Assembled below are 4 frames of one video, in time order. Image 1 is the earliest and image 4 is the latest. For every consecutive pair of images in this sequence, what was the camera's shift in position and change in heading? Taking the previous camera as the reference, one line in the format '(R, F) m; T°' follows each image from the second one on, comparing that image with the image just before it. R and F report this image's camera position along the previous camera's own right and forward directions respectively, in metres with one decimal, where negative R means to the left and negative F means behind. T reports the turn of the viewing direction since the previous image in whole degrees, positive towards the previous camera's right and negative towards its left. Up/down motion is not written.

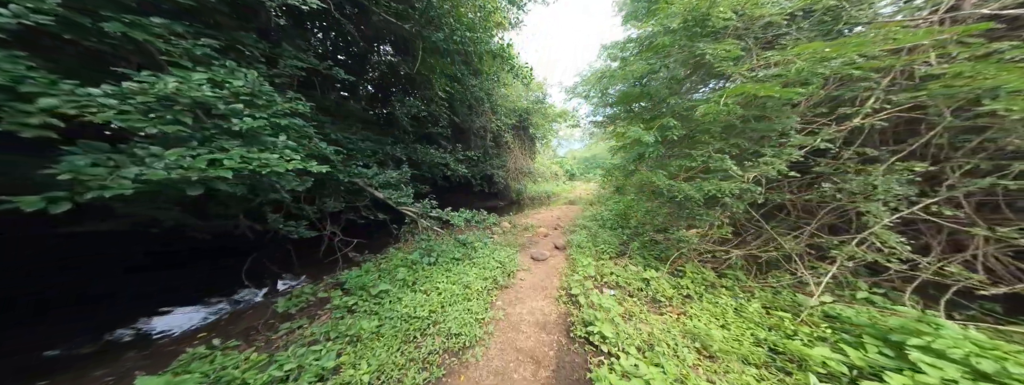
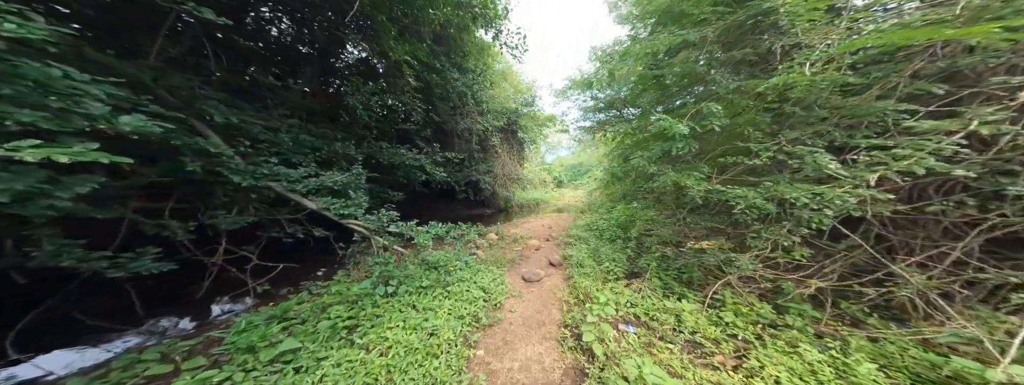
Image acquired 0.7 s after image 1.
(0.0, +0.8) m; +3°
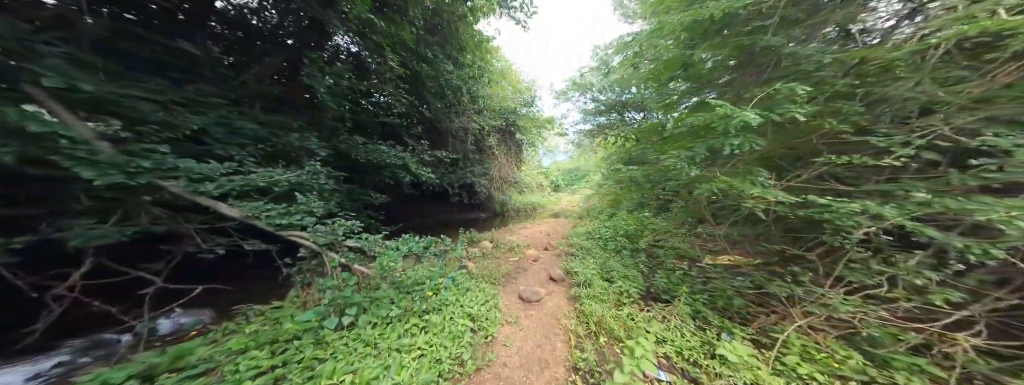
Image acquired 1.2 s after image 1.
(0.0, +0.6) m; +1°
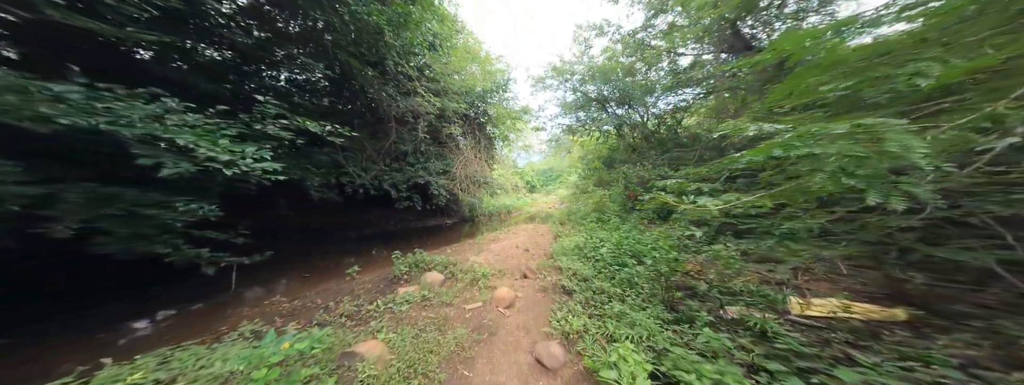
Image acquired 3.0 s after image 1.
(+0.2, +2.1) m; +6°
